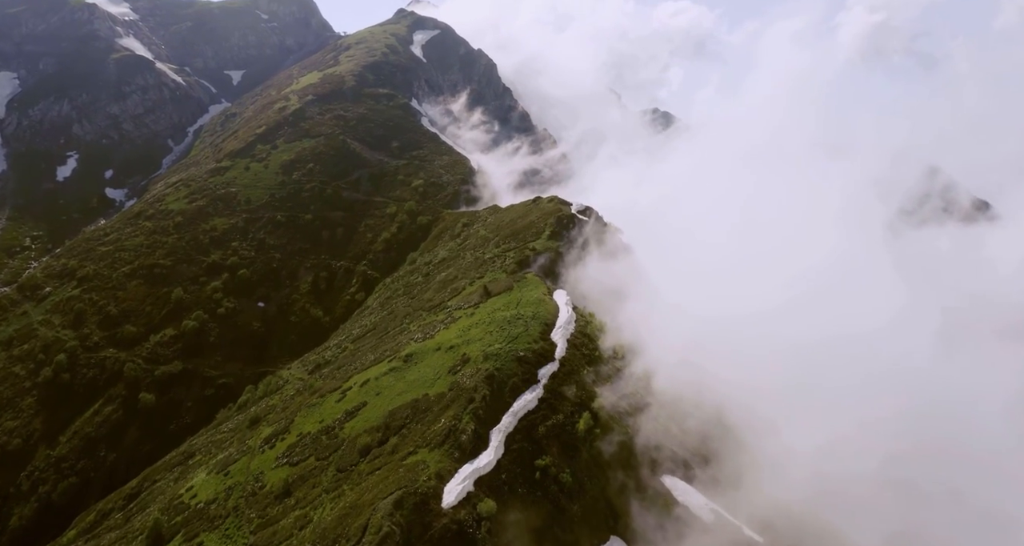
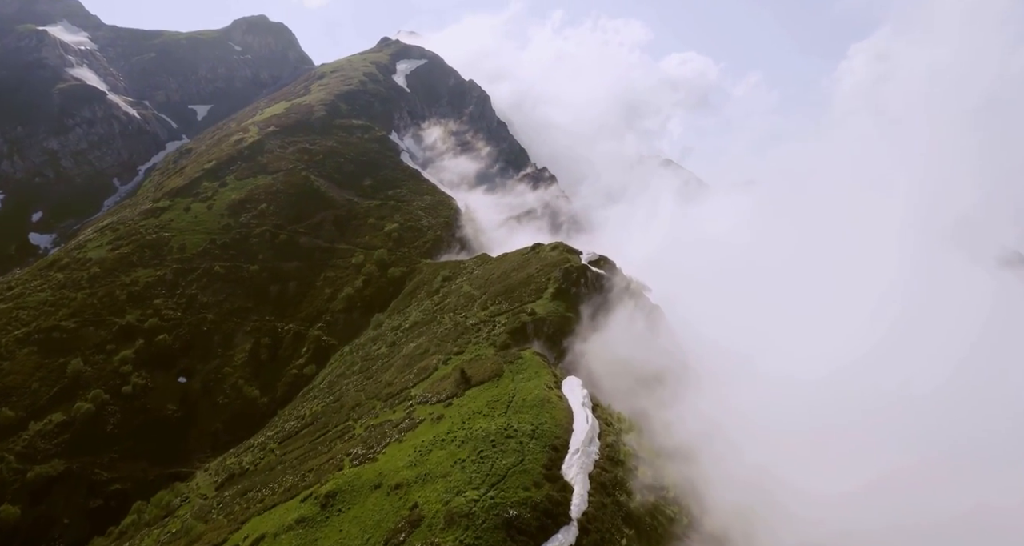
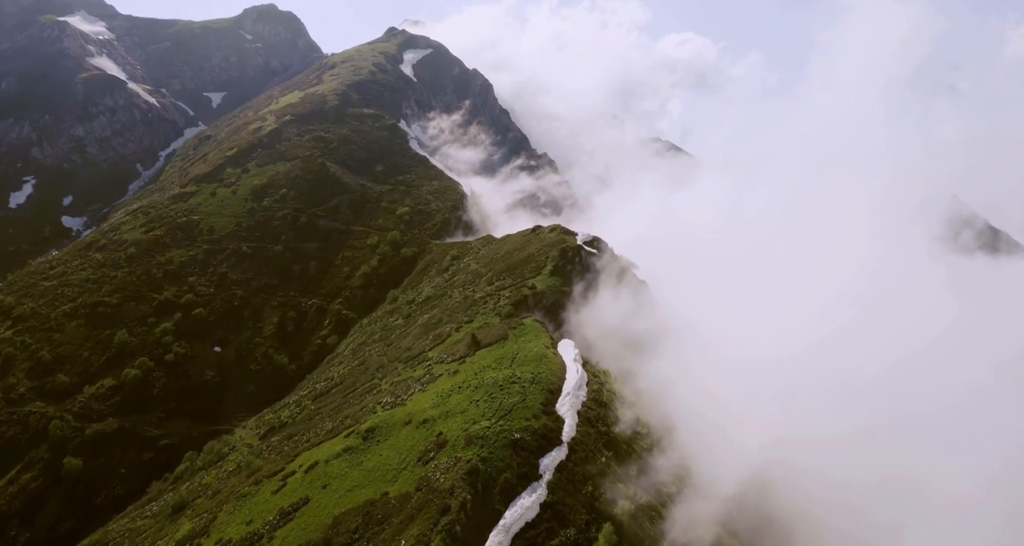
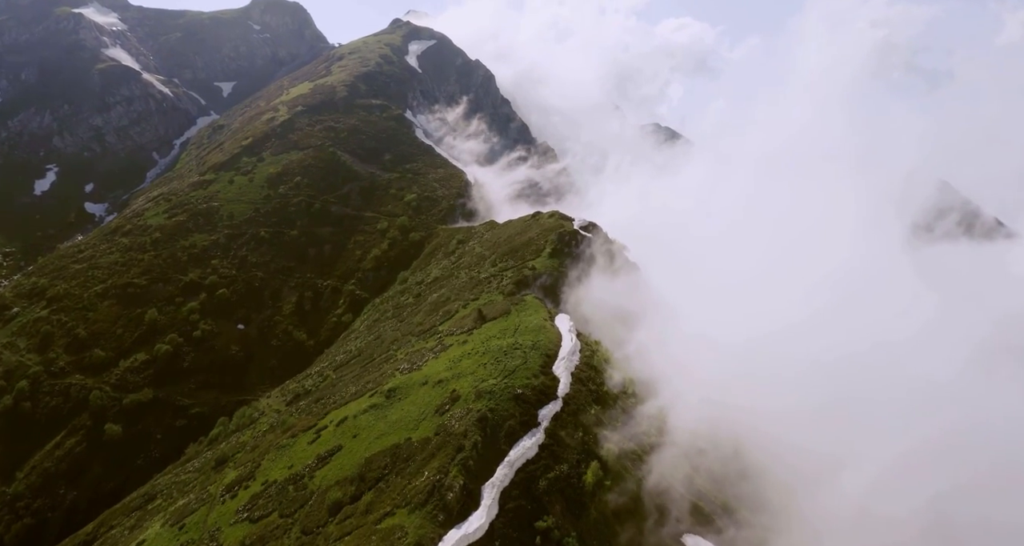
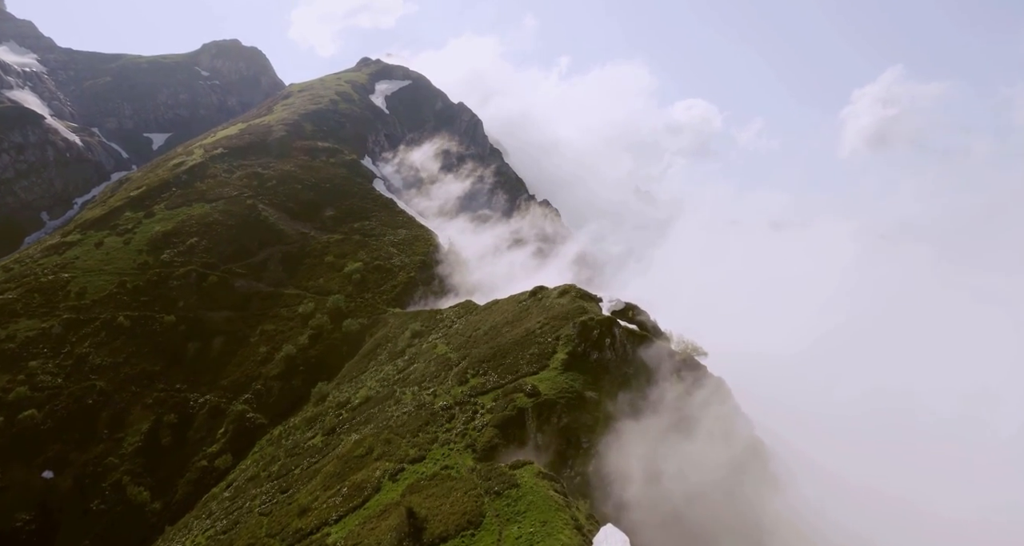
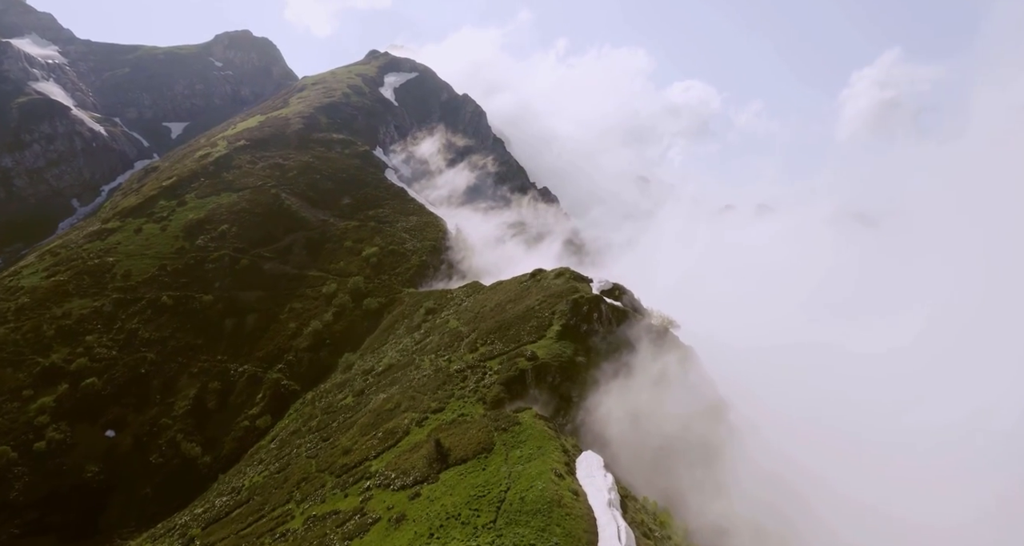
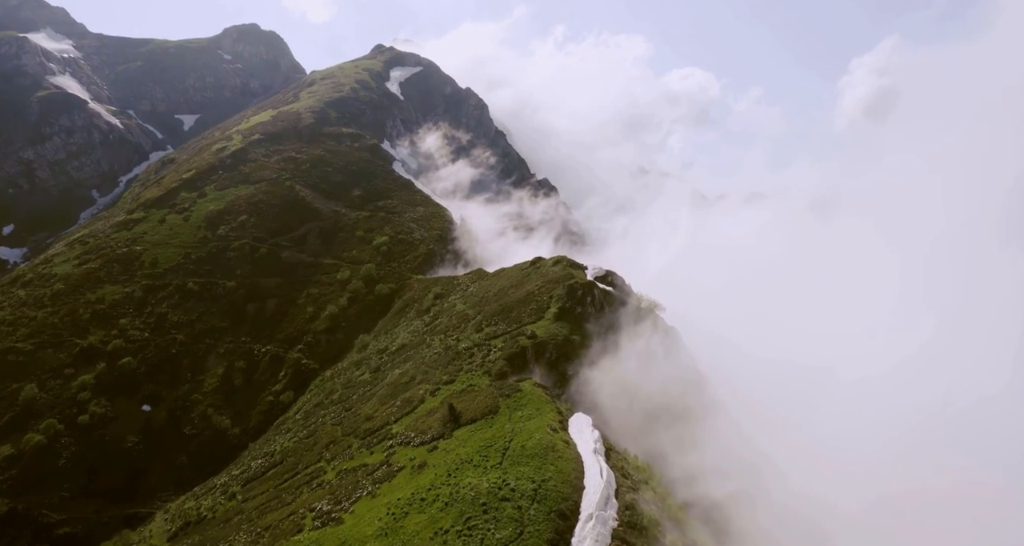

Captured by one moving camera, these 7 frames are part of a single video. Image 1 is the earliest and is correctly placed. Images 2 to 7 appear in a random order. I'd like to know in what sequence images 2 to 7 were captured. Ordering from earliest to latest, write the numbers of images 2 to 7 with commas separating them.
4, 3, 2, 7, 6, 5
